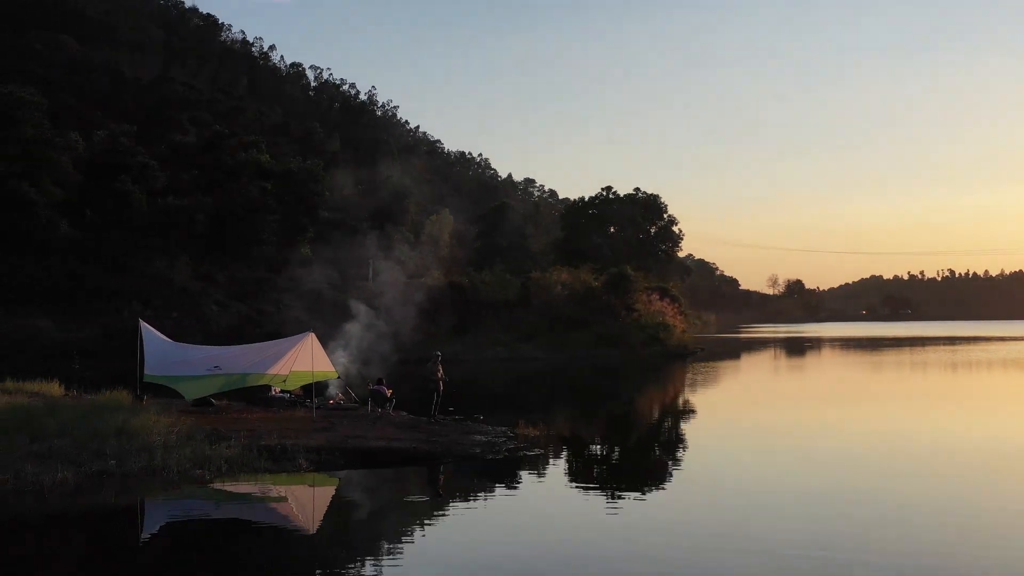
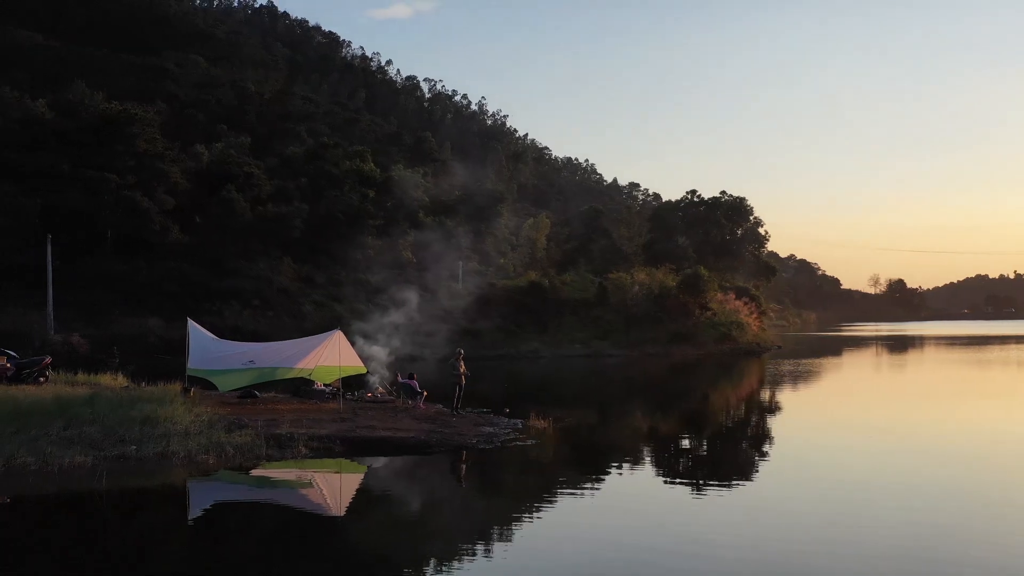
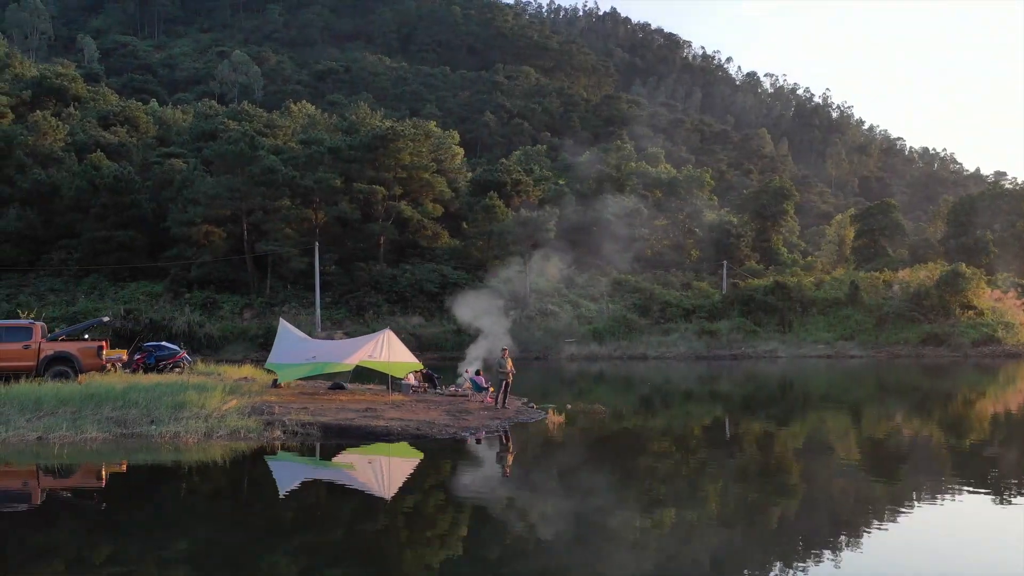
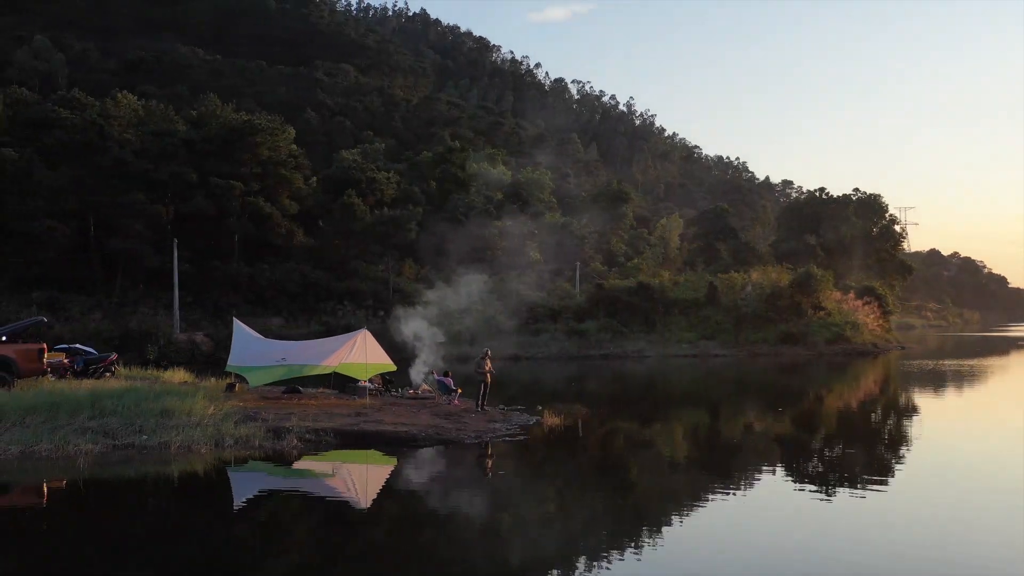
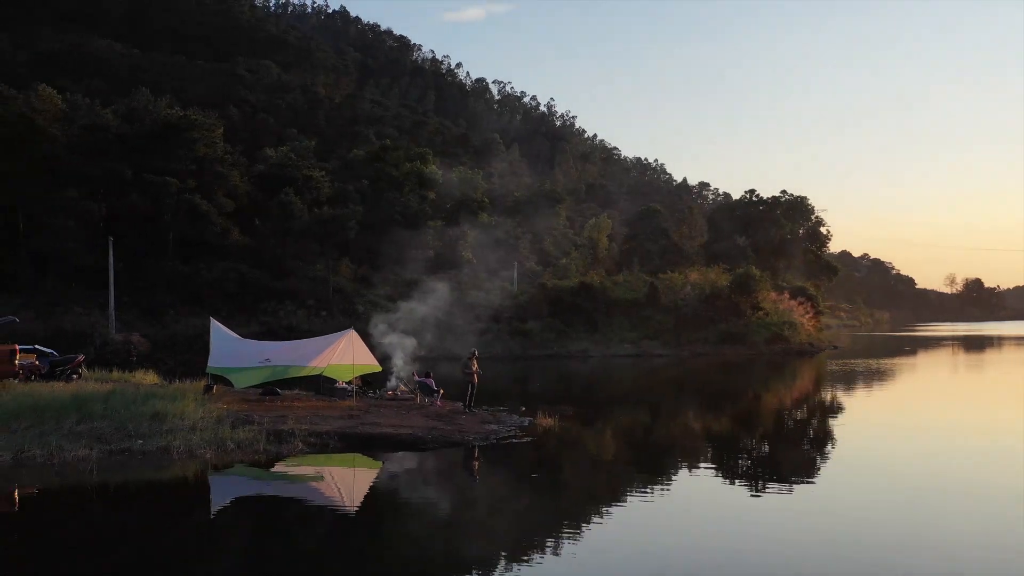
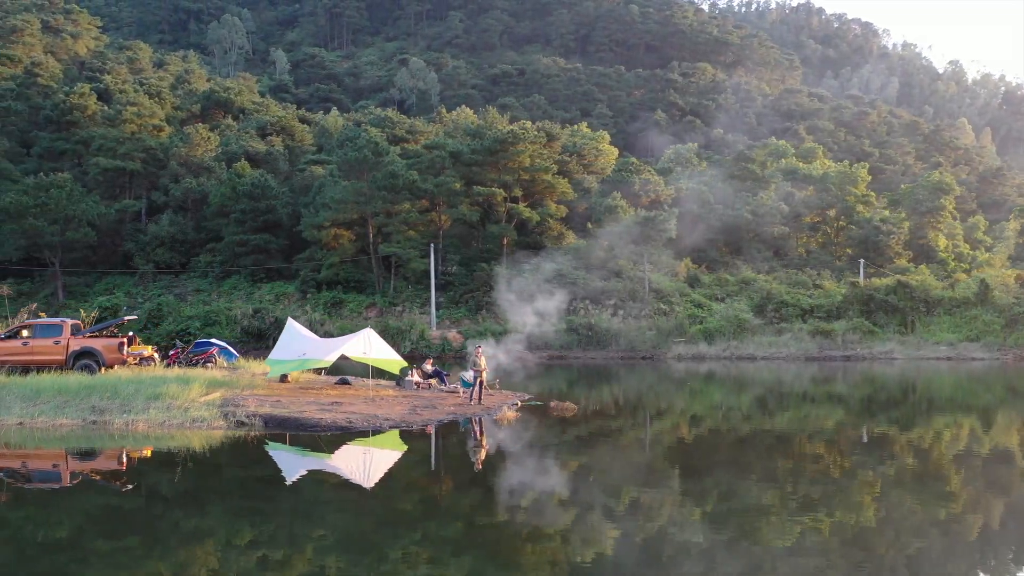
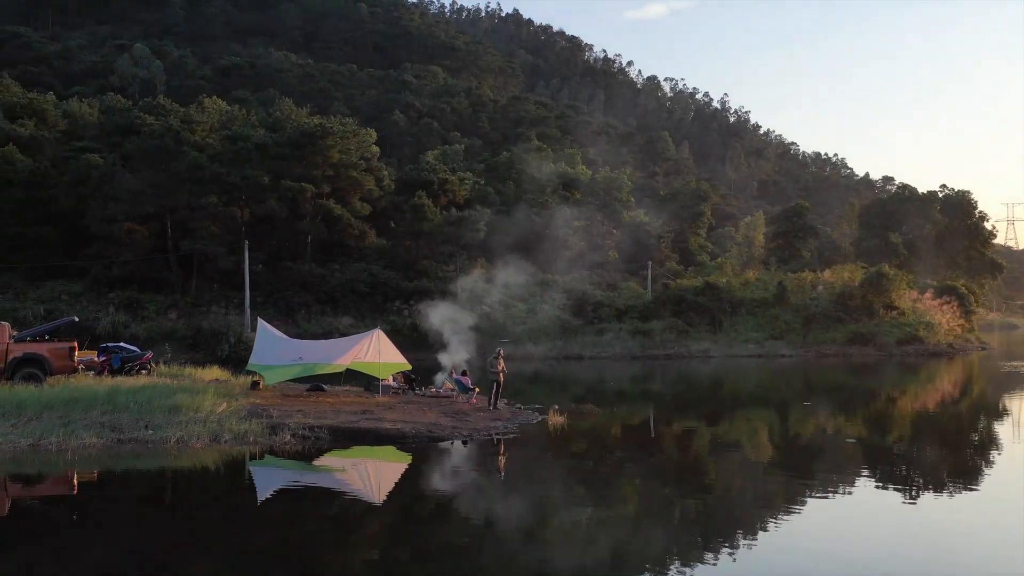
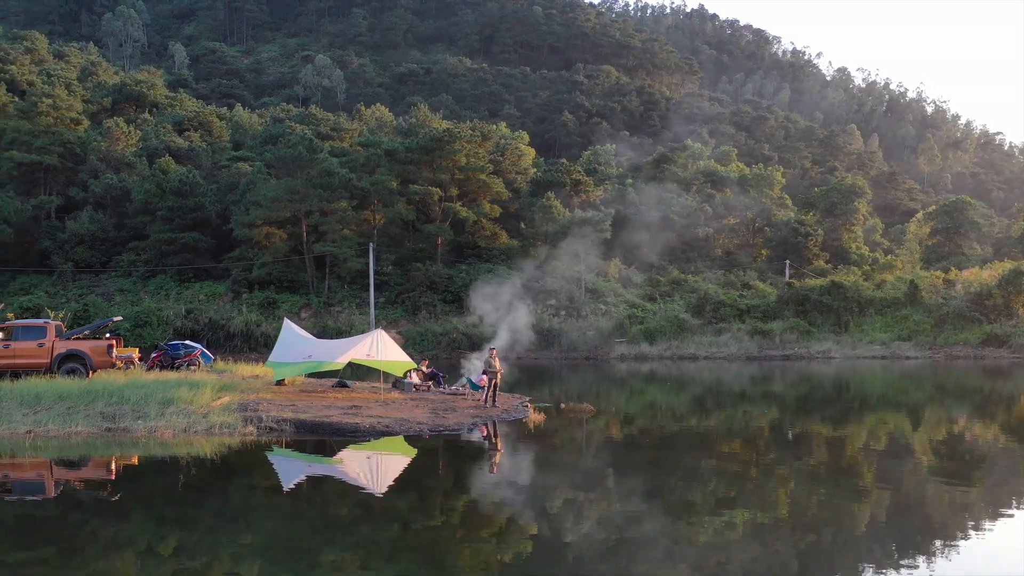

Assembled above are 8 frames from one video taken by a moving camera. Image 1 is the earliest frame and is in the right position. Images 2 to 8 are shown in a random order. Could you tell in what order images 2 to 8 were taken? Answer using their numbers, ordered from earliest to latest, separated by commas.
2, 5, 4, 7, 3, 8, 6
